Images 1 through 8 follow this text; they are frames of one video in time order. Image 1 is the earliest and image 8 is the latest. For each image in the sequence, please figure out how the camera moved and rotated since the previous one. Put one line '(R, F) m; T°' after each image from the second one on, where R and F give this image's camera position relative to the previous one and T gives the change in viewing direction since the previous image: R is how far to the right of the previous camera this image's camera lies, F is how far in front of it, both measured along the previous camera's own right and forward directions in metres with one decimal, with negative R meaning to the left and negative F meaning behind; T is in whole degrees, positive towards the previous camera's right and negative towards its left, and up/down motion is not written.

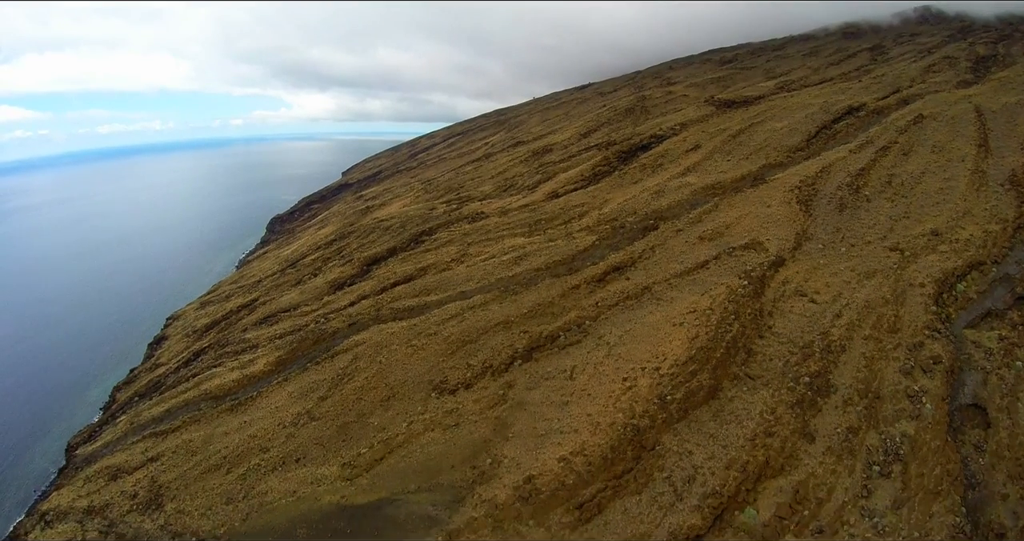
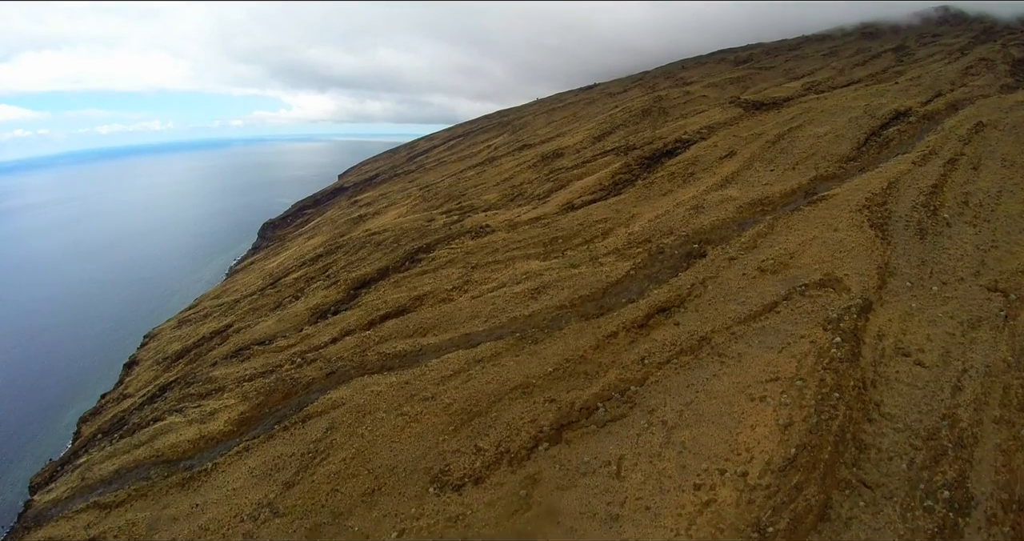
(-0.5, +4.7) m; 0°
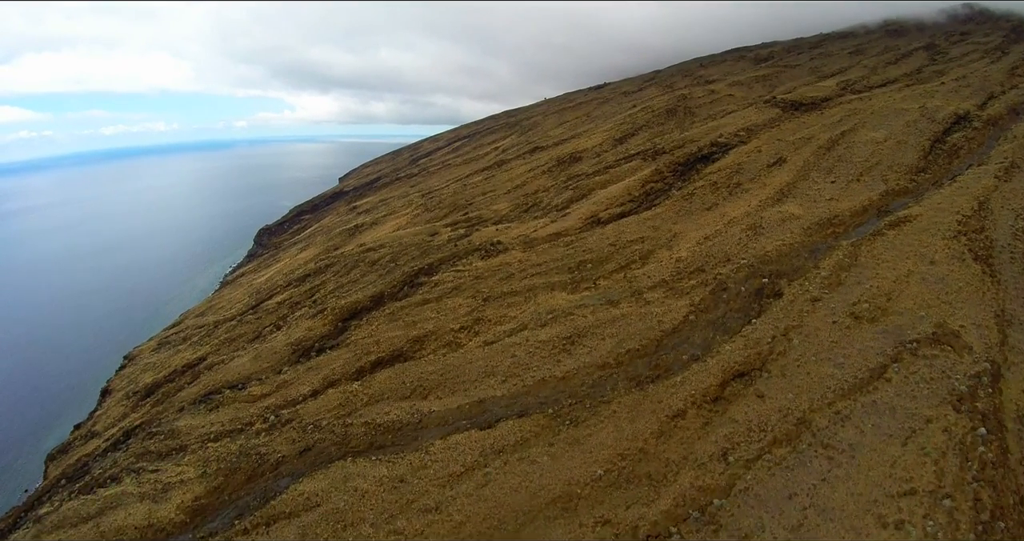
(-0.4, +4.4) m; 0°
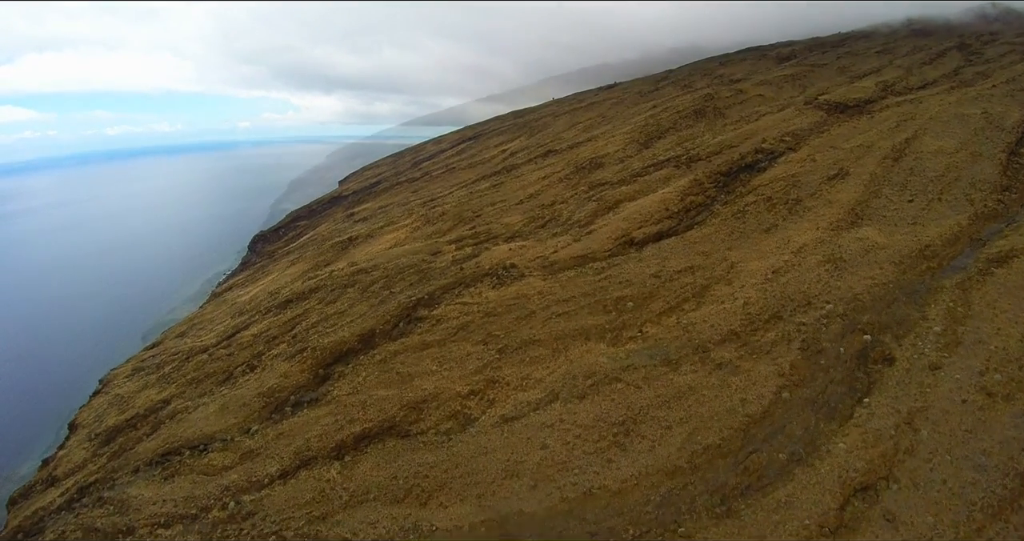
(-0.4, +4.2) m; 0°
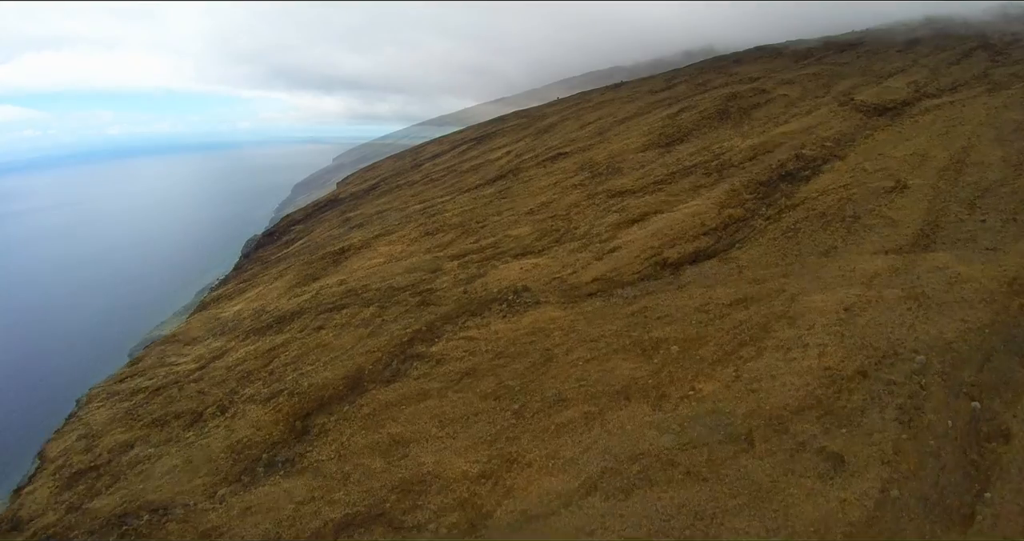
(-0.3, +3.1) m; 0°
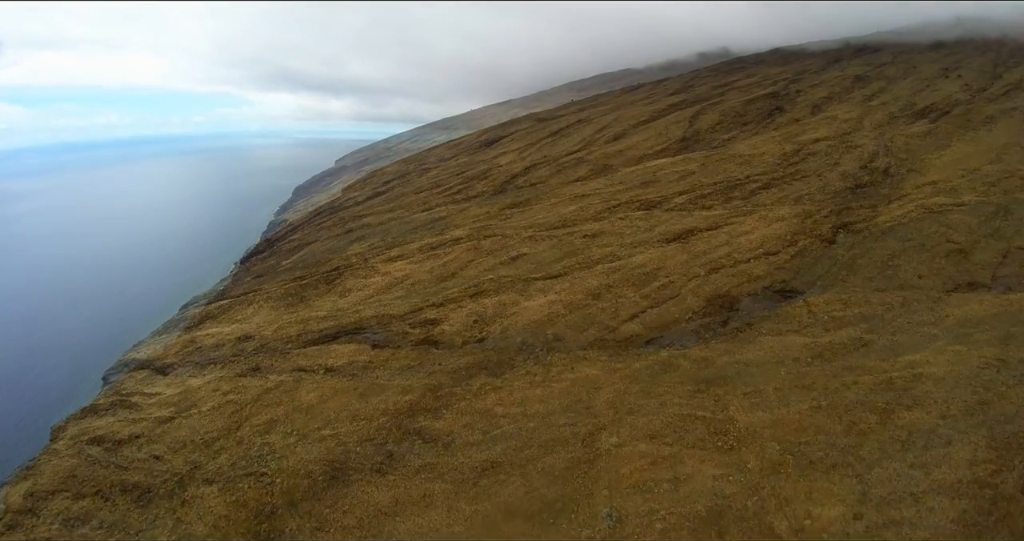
(-0.4, +4.0) m; 0°
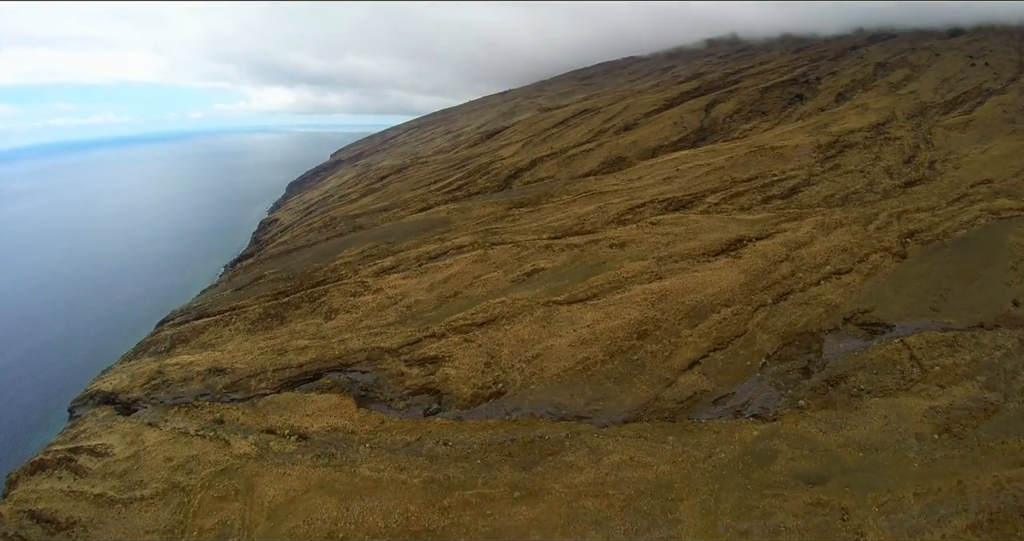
(-0.4, +4.3) m; 0°
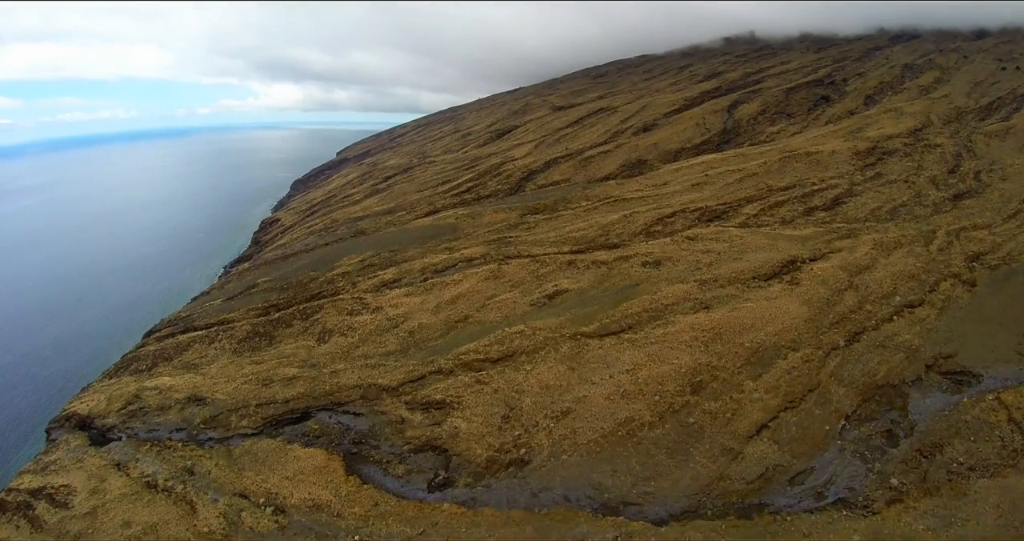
(-0.3, +2.8) m; 0°
